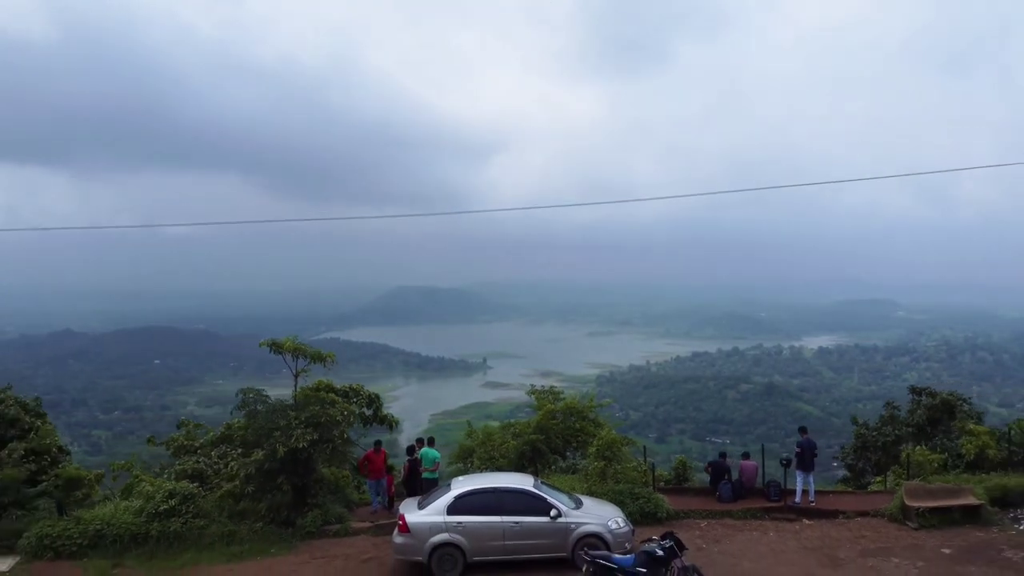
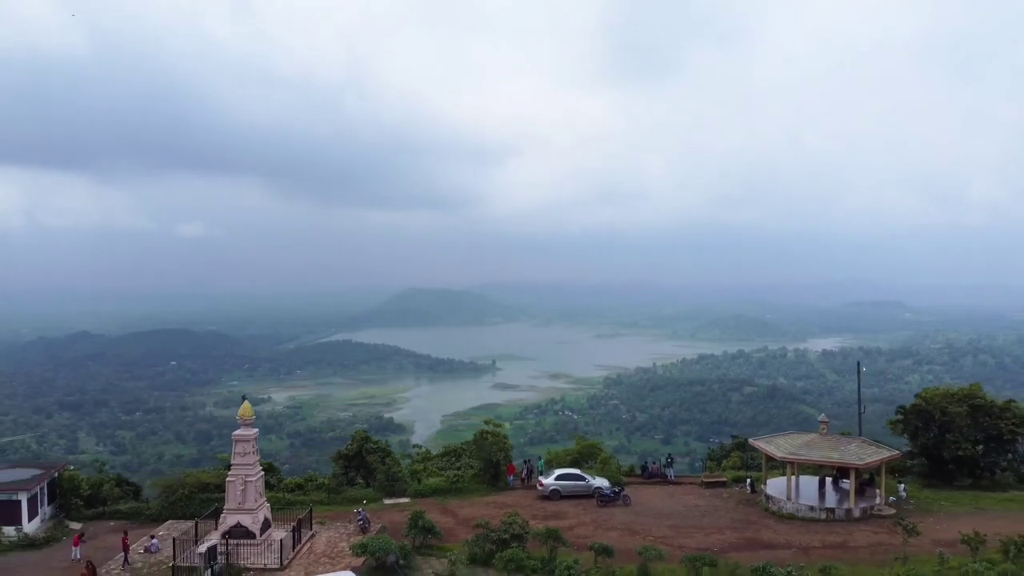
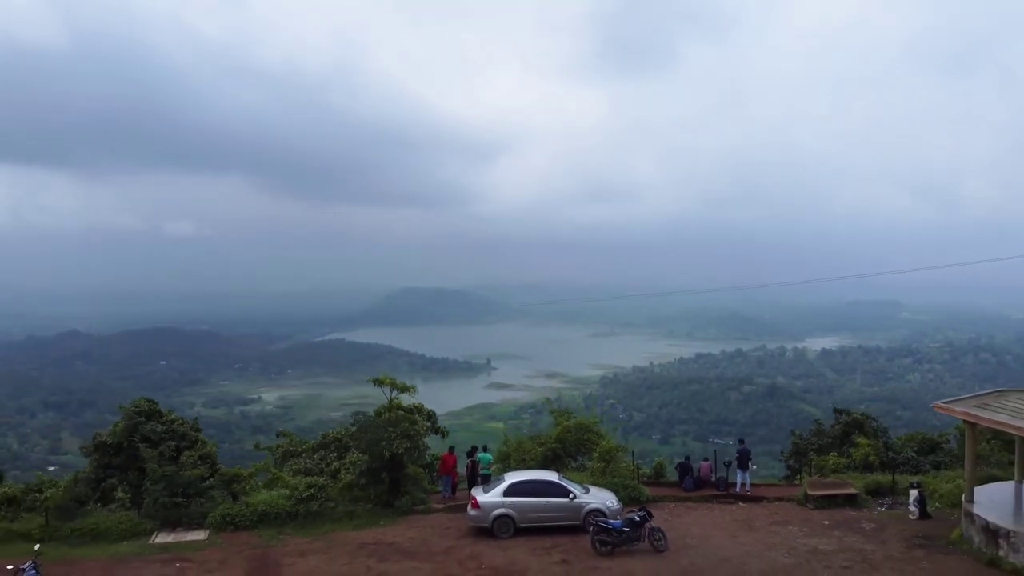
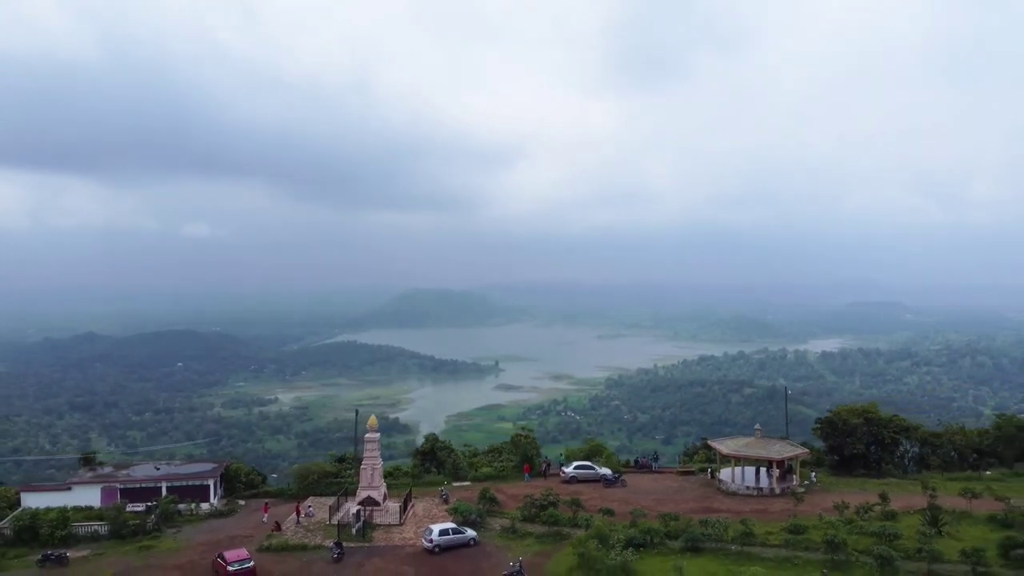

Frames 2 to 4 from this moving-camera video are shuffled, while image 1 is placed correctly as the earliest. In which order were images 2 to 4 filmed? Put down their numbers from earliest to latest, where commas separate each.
3, 2, 4
